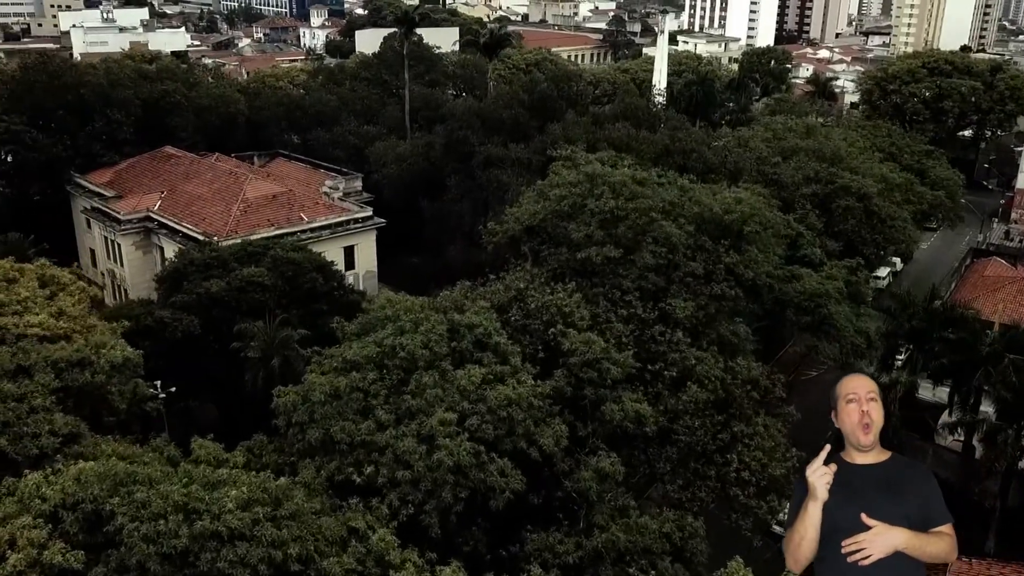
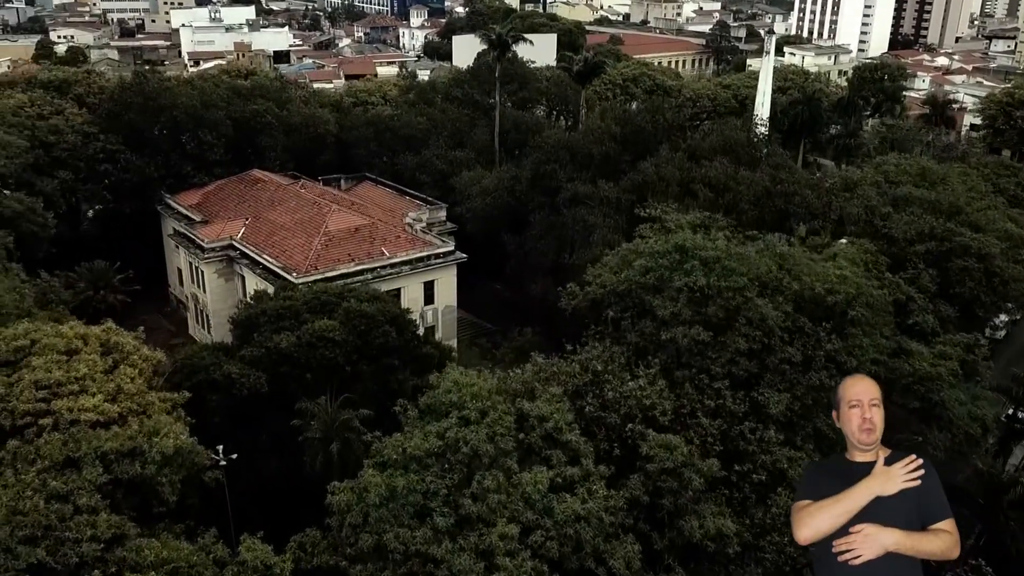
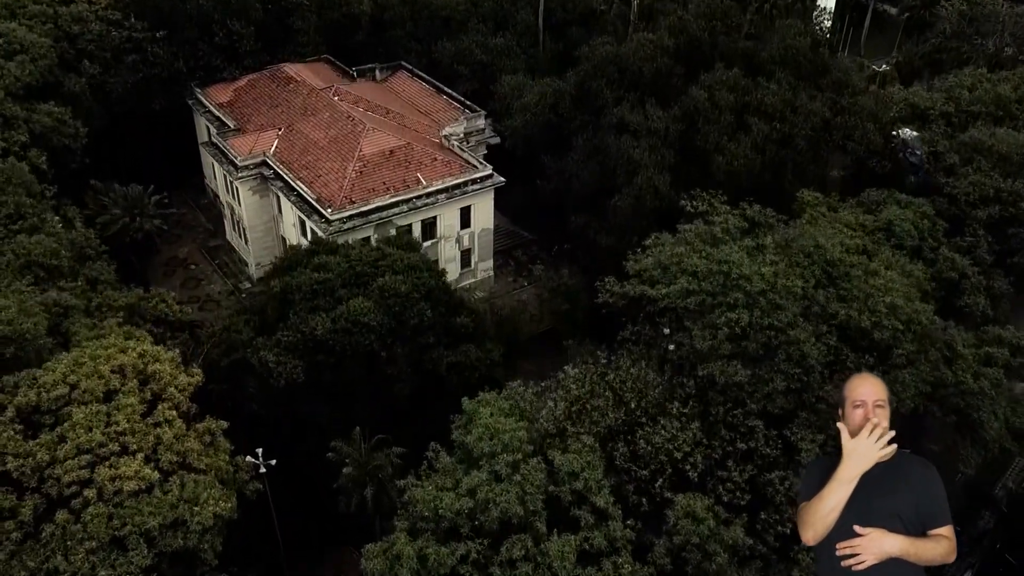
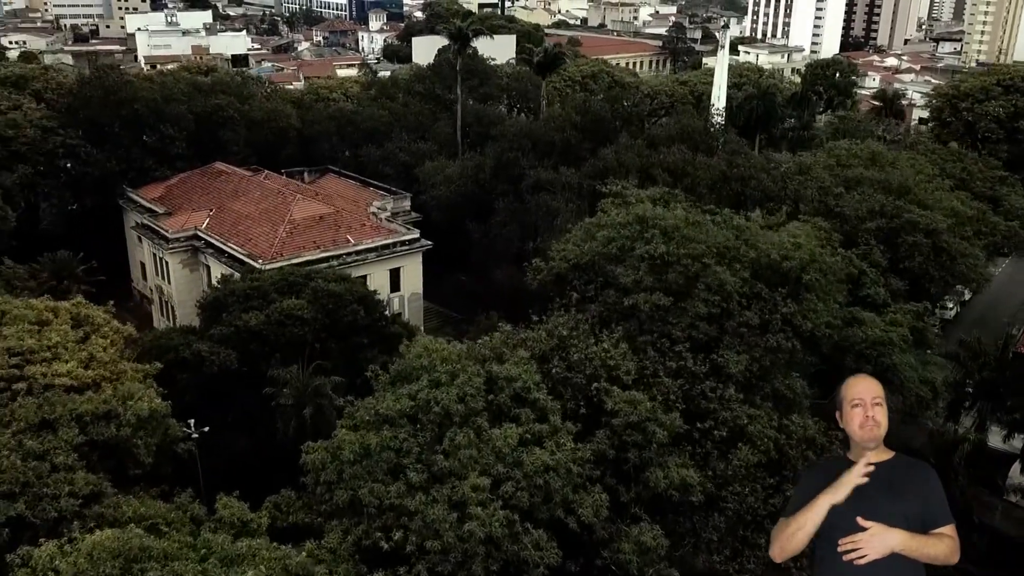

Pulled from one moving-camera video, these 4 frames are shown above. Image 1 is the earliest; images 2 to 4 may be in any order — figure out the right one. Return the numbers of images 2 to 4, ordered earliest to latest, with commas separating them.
4, 2, 3
